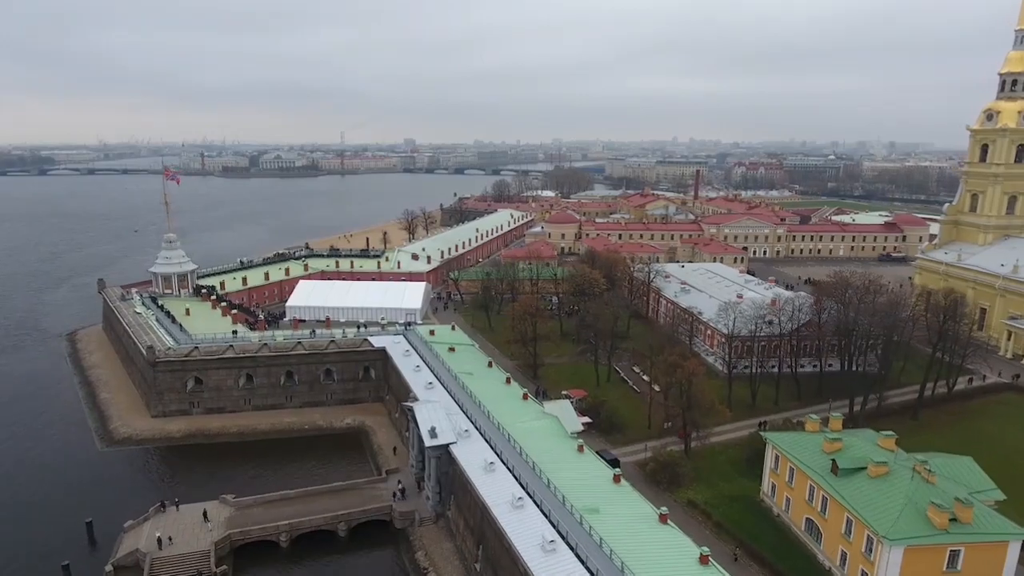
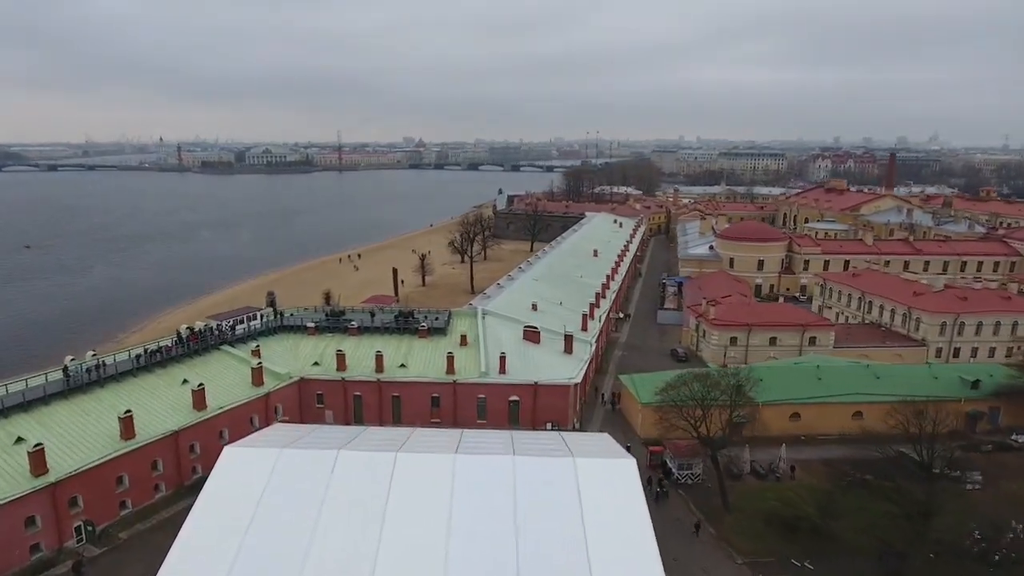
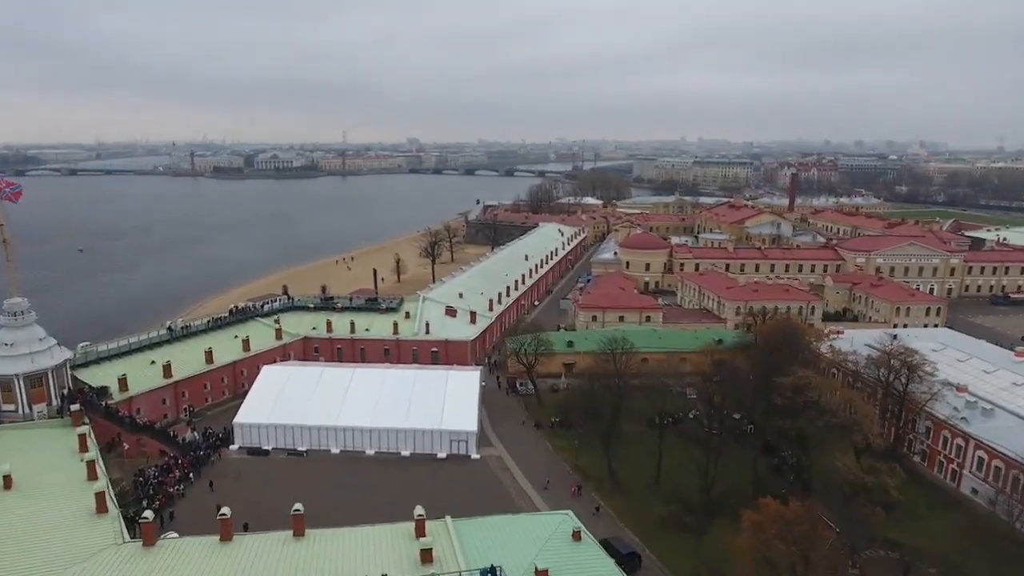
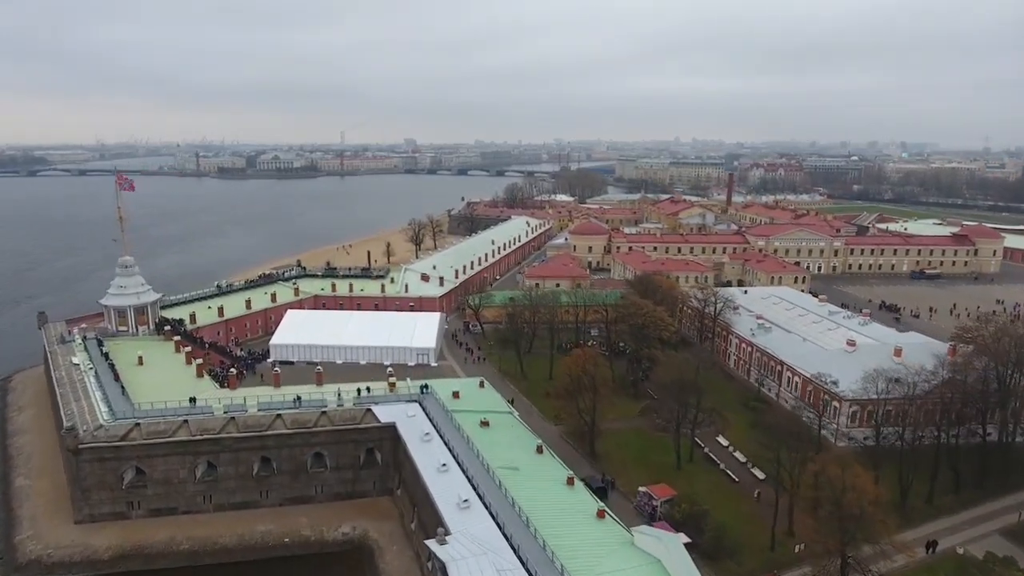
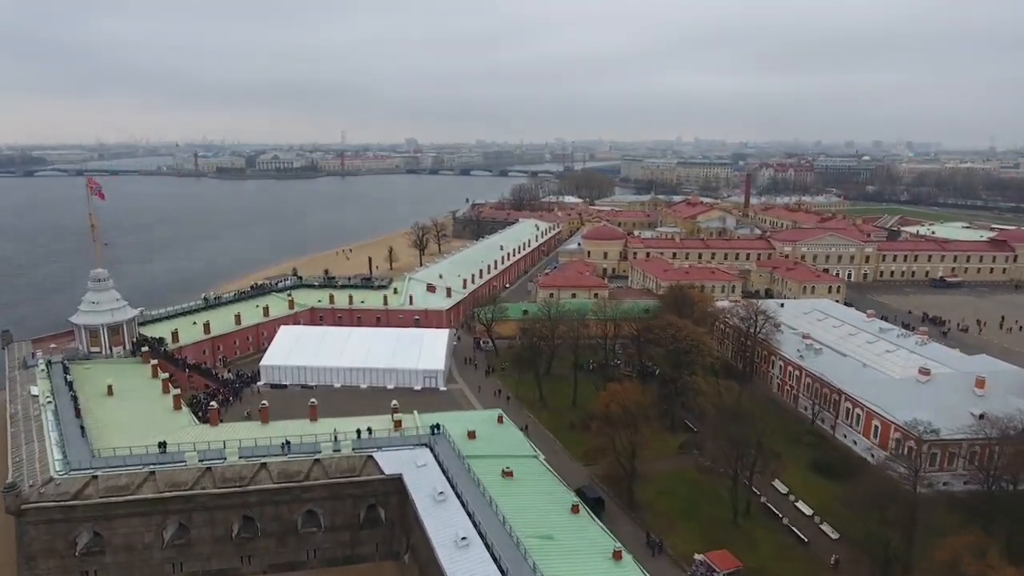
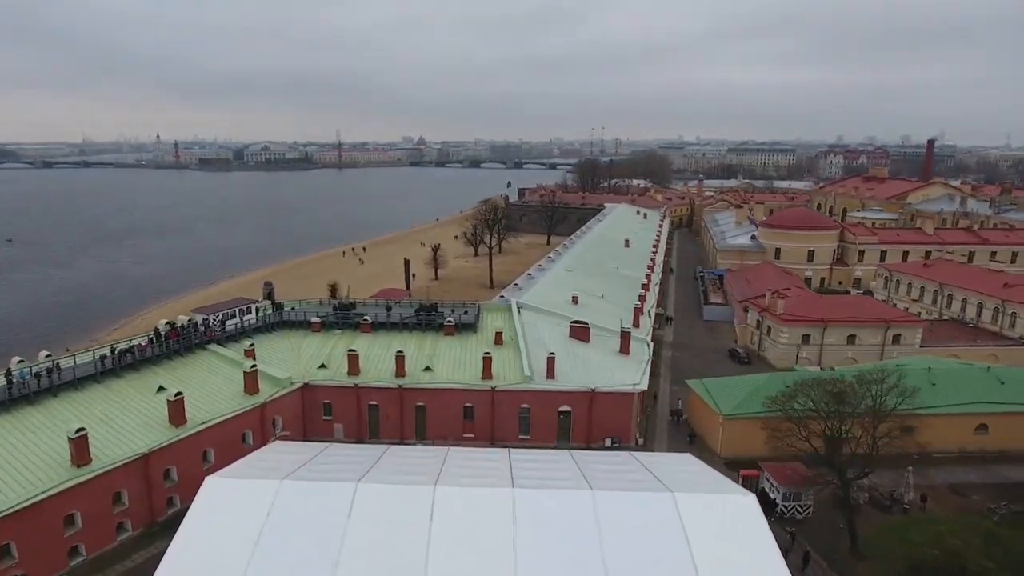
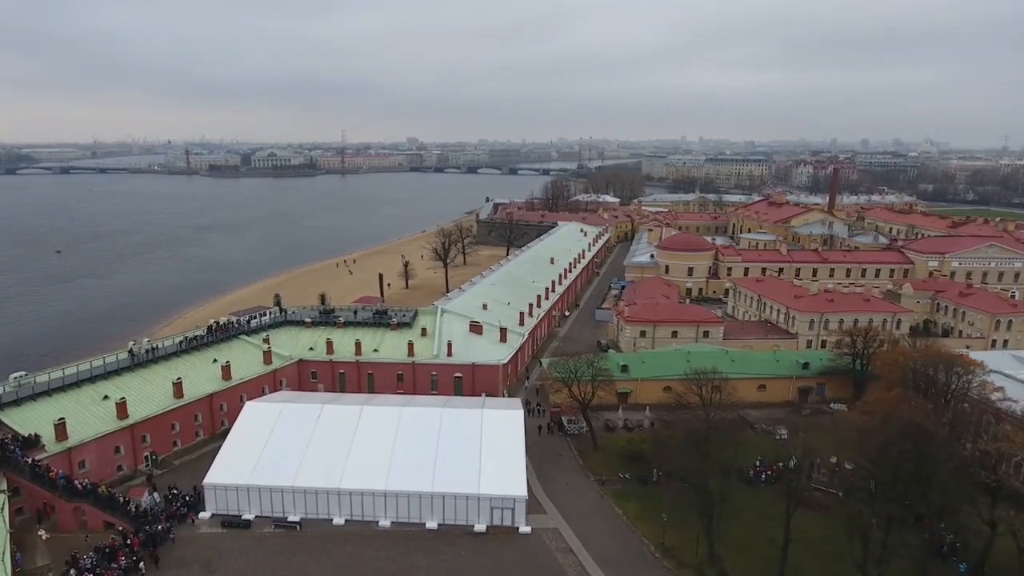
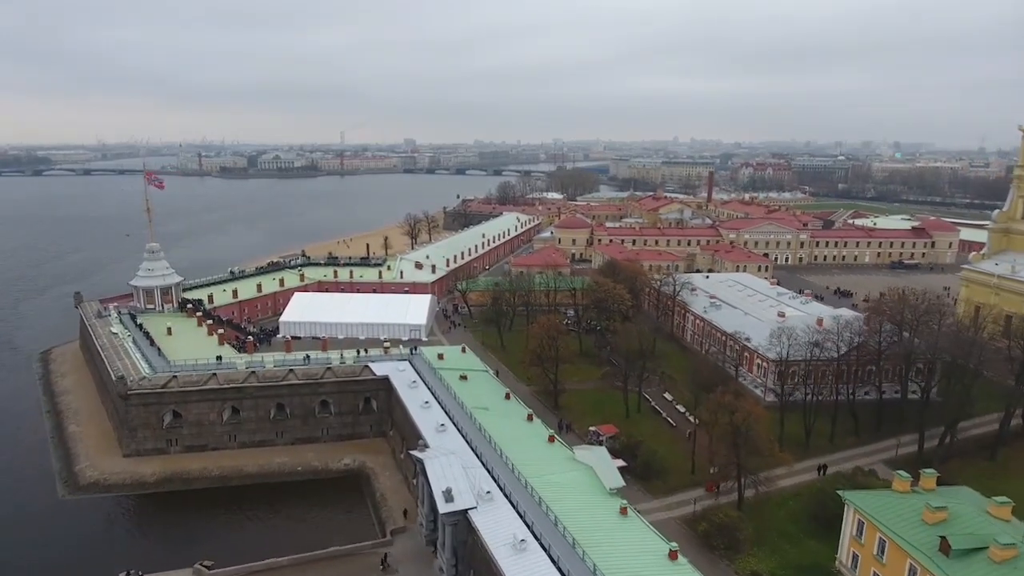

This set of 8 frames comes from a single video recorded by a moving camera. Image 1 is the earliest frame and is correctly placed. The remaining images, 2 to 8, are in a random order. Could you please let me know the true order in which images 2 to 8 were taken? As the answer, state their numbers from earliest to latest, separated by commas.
8, 4, 5, 3, 7, 2, 6
